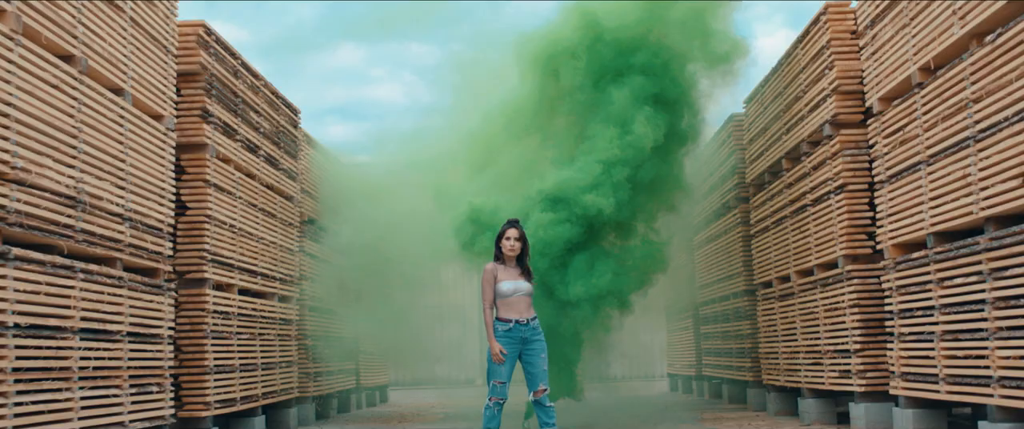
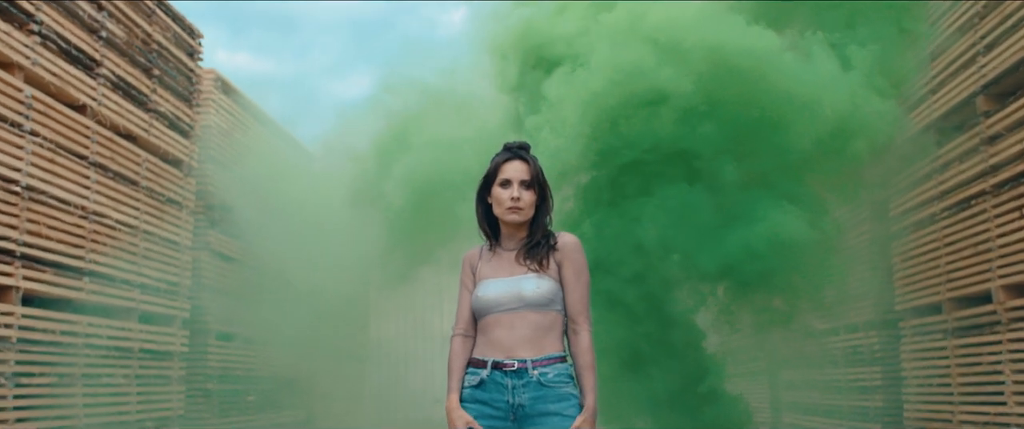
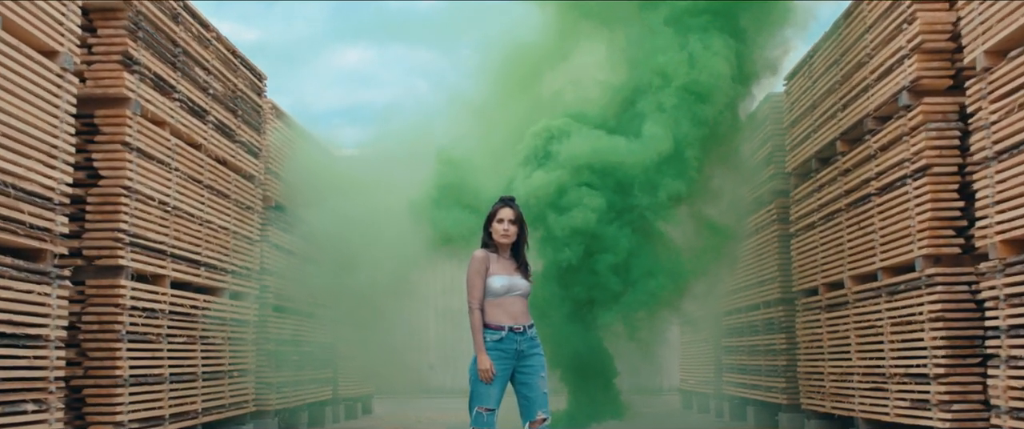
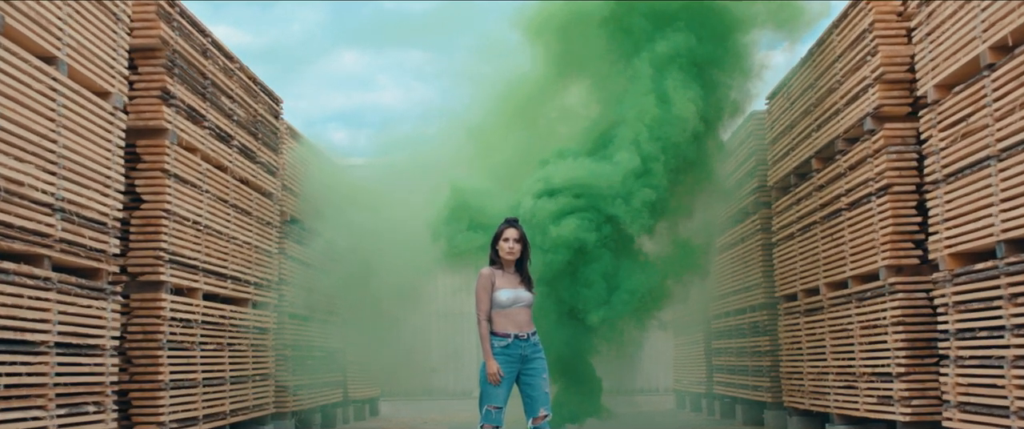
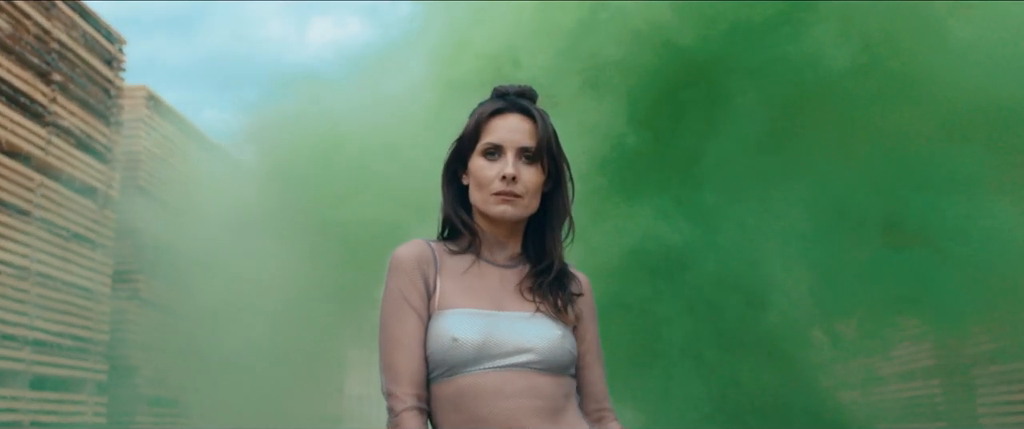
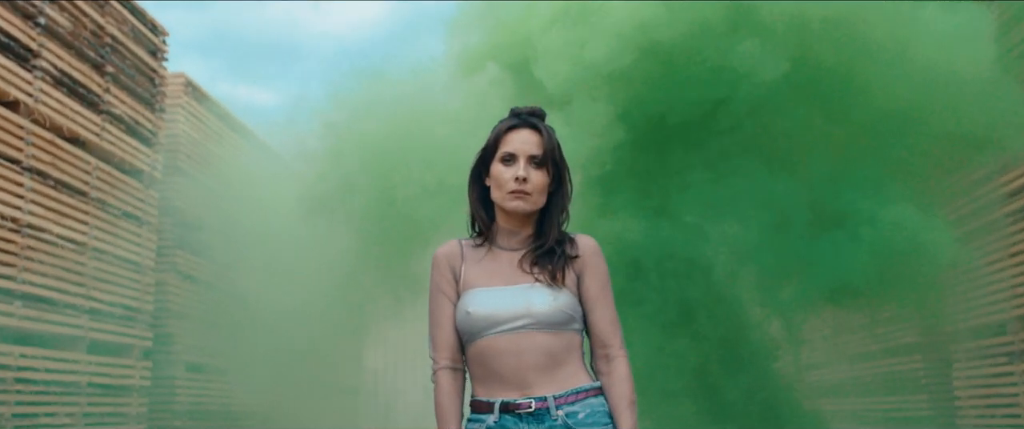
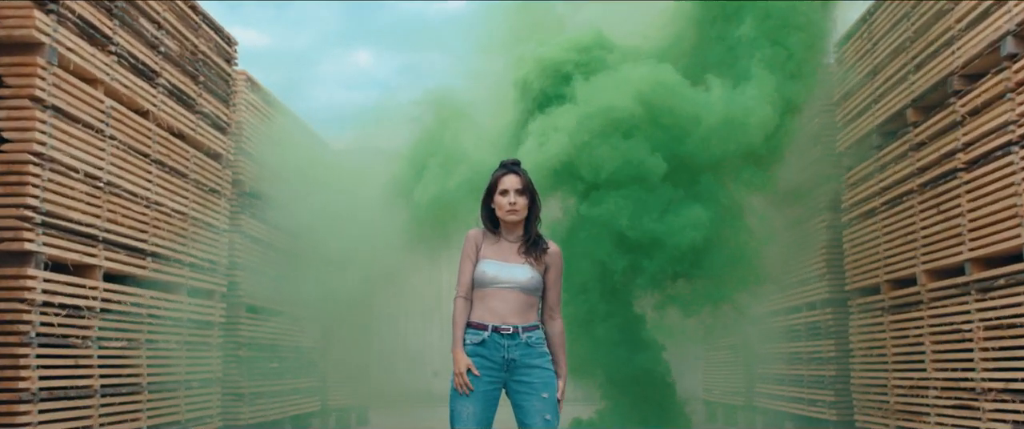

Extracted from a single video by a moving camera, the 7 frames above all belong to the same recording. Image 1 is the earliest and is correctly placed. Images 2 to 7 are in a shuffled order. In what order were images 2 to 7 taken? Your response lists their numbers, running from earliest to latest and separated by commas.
4, 3, 7, 2, 6, 5
